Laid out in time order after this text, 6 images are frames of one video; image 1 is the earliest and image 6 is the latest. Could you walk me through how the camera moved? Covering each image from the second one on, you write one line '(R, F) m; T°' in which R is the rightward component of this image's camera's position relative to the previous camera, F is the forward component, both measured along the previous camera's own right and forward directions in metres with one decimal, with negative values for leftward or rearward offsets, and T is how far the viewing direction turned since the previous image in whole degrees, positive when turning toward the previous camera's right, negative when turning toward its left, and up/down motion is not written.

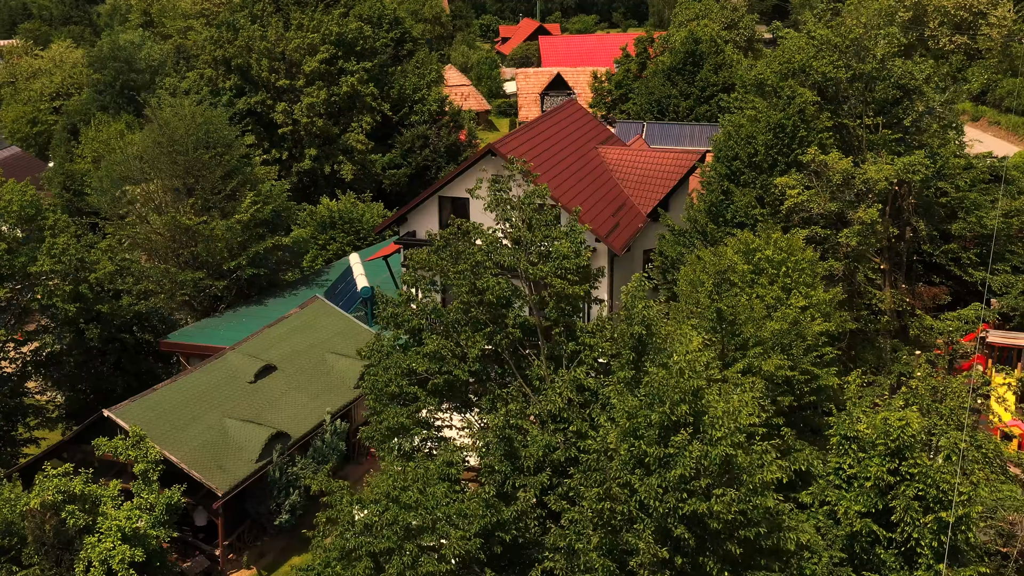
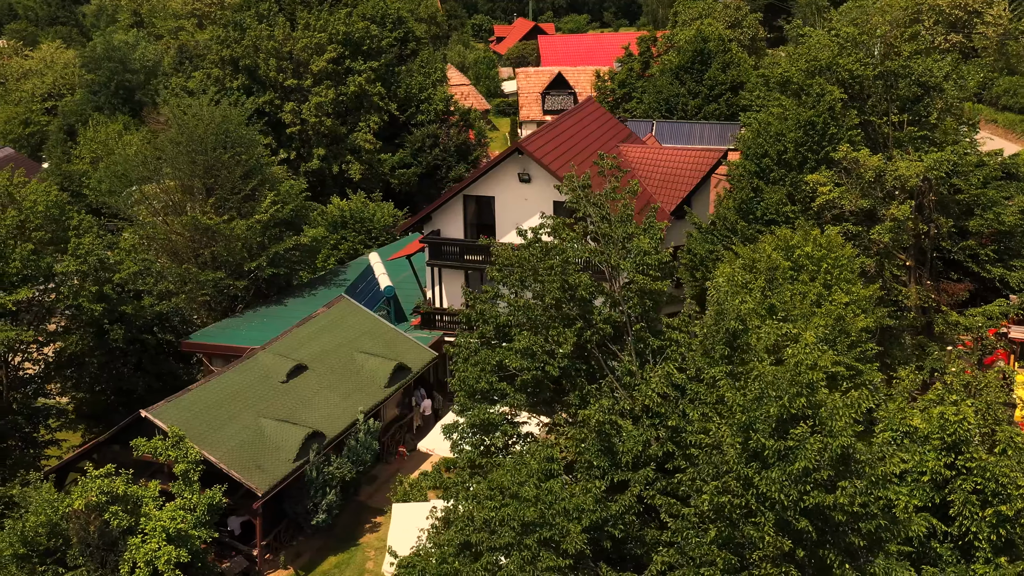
(-0.8, 0.0) m; 0°
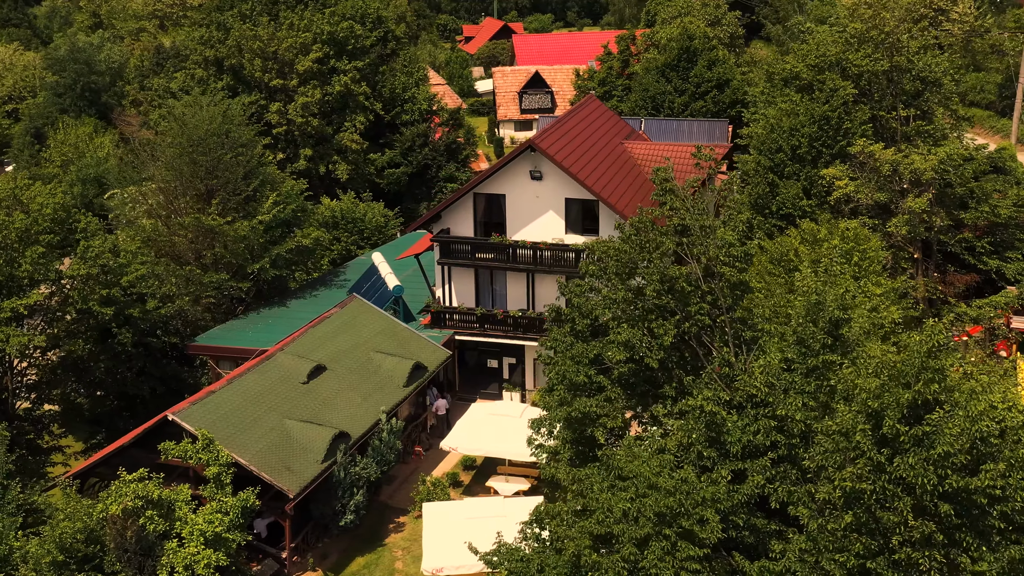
(-1.1, 0.0) m; +1°
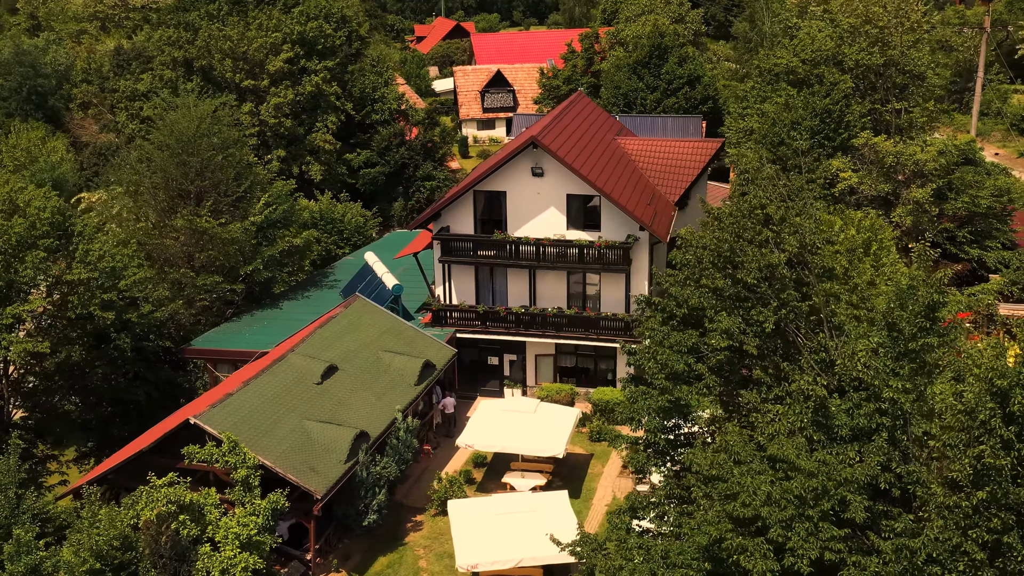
(-1.2, 0.0) m; +2°
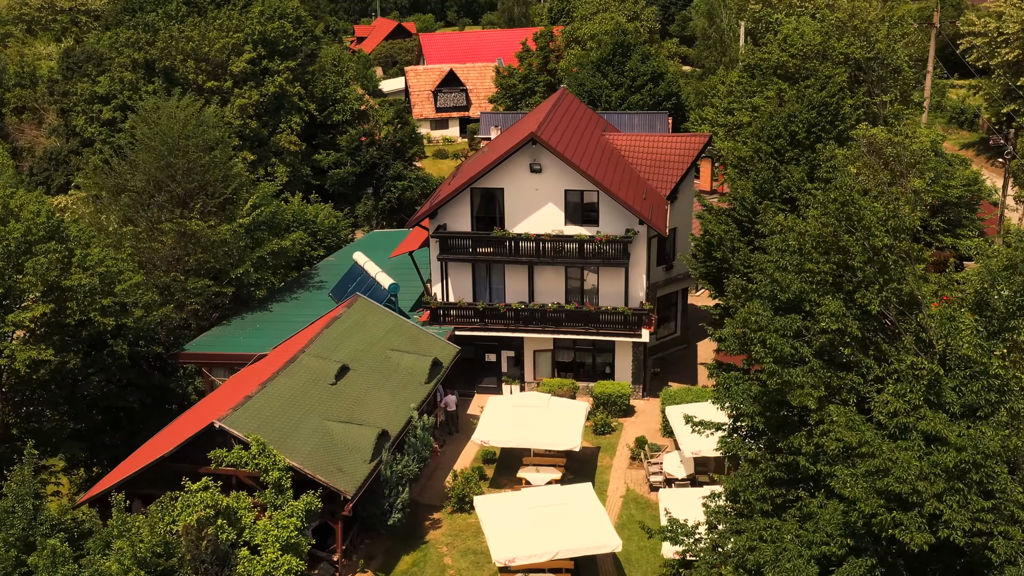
(-1.4, -0.1) m; +3°
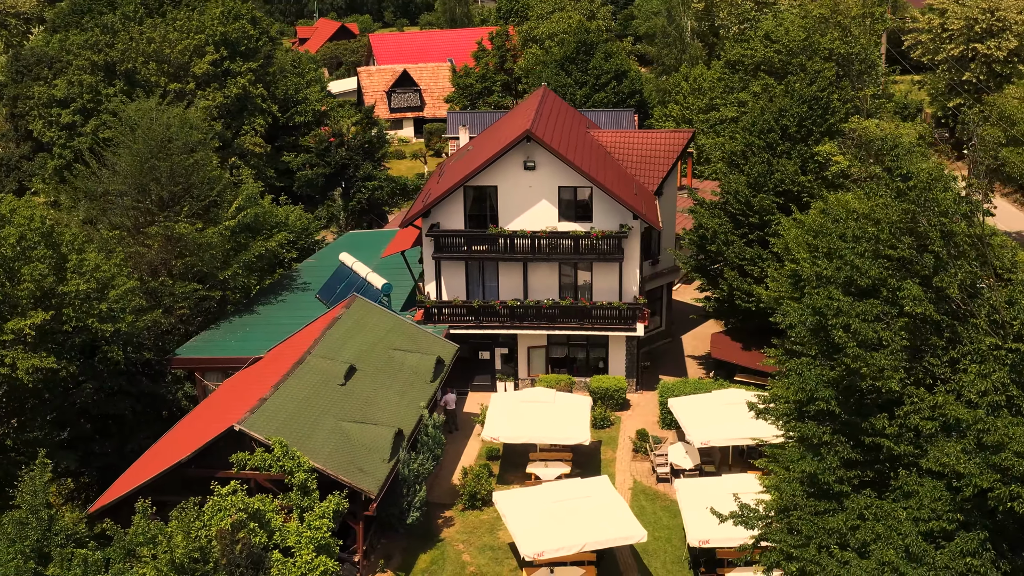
(-1.2, -0.1) m; +3°
